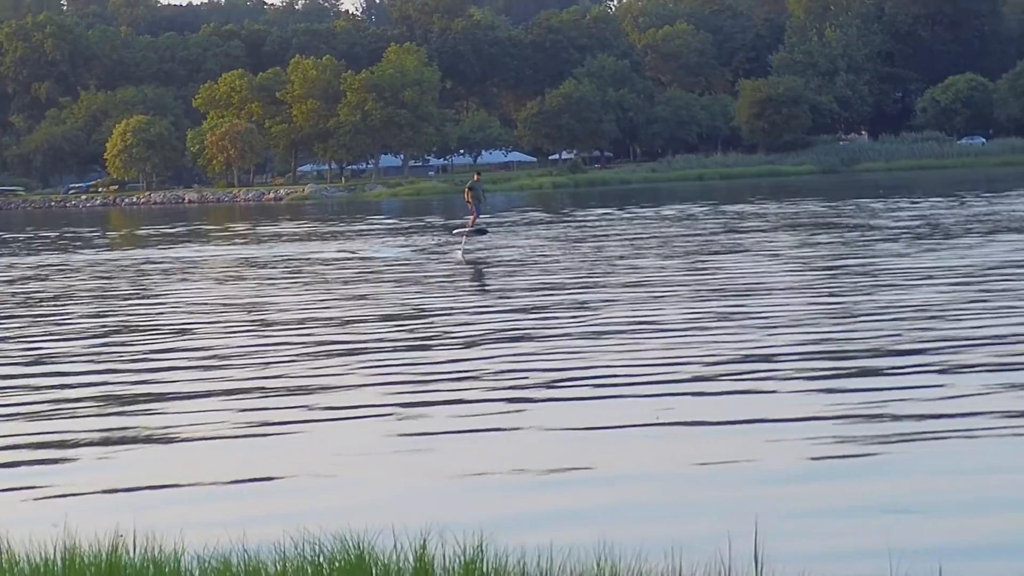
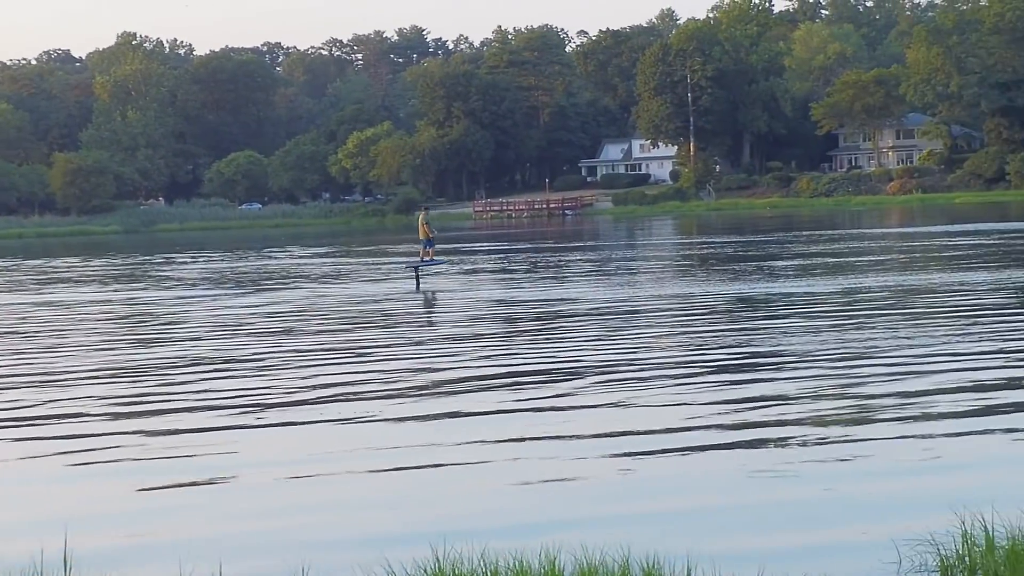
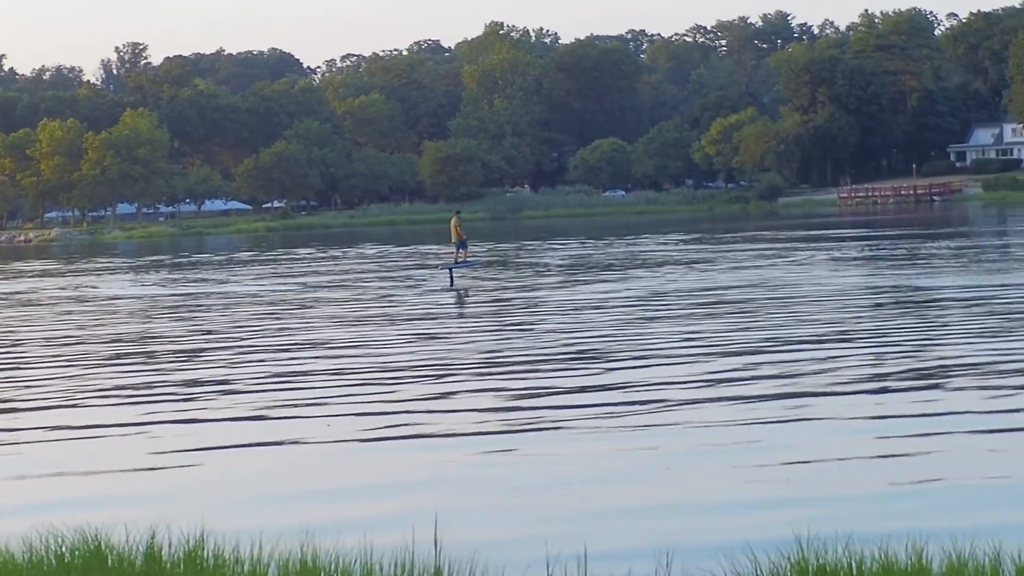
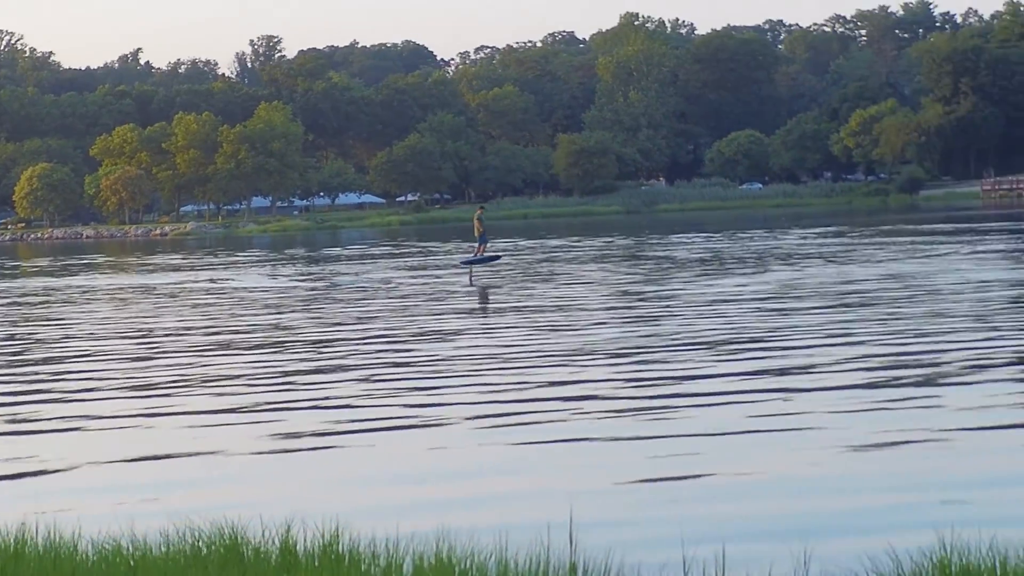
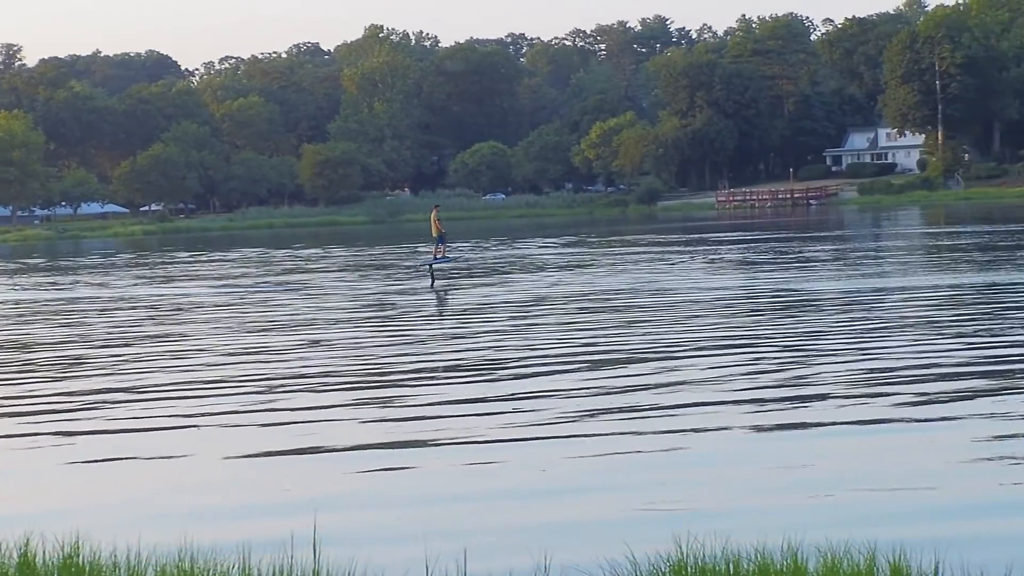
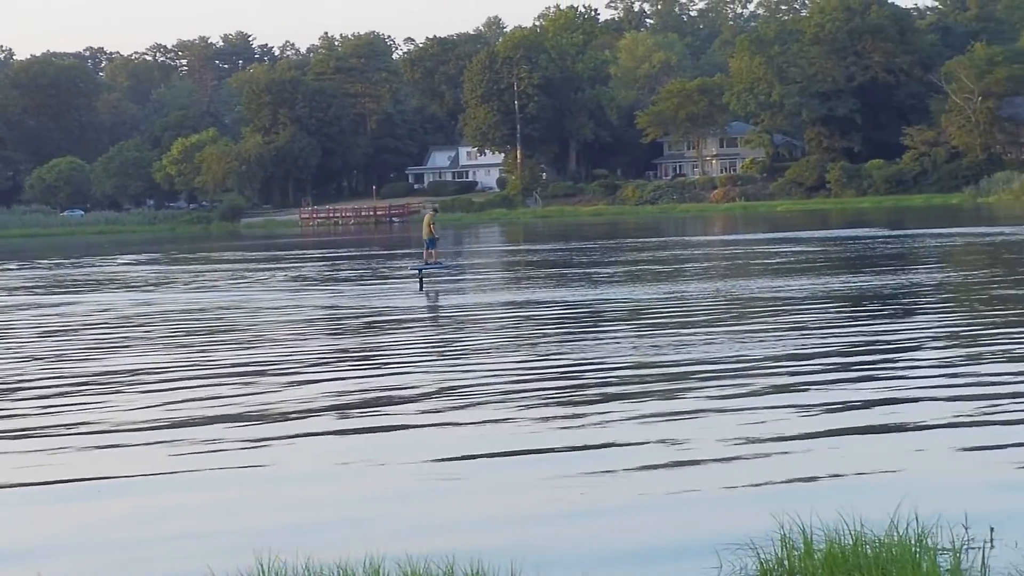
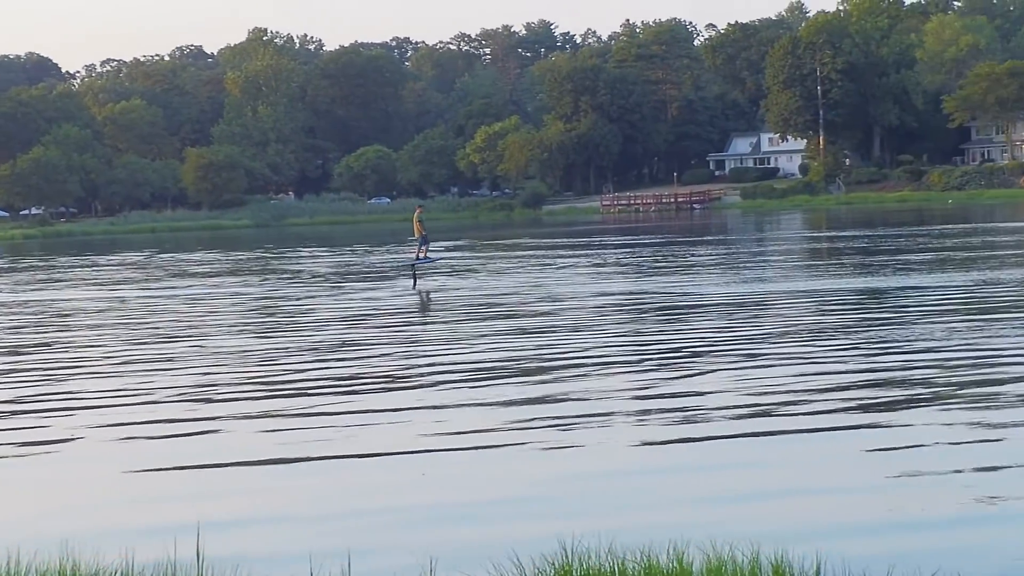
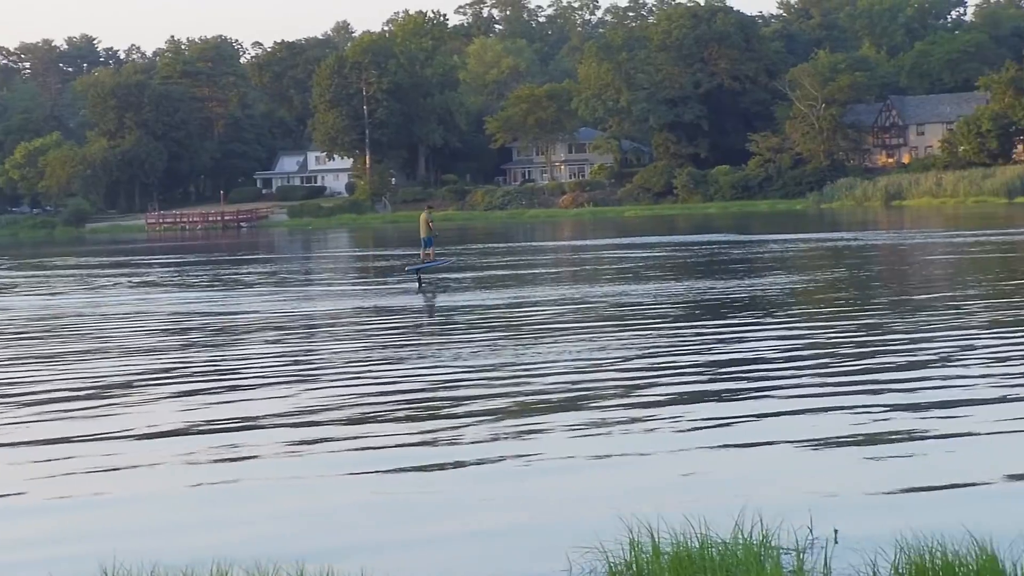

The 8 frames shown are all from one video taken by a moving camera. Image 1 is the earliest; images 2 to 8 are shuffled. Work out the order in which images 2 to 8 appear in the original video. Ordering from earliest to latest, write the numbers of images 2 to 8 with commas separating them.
4, 3, 5, 7, 2, 6, 8
